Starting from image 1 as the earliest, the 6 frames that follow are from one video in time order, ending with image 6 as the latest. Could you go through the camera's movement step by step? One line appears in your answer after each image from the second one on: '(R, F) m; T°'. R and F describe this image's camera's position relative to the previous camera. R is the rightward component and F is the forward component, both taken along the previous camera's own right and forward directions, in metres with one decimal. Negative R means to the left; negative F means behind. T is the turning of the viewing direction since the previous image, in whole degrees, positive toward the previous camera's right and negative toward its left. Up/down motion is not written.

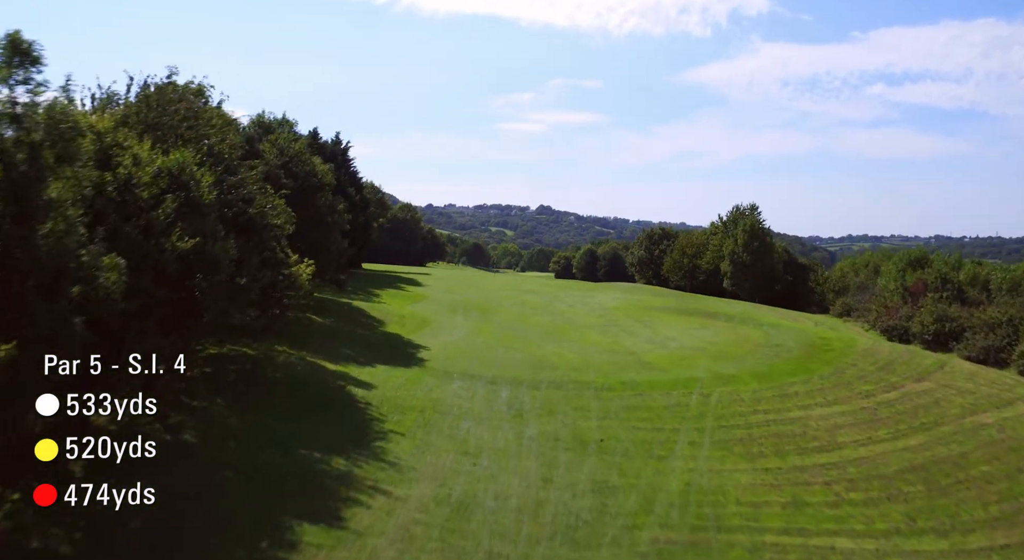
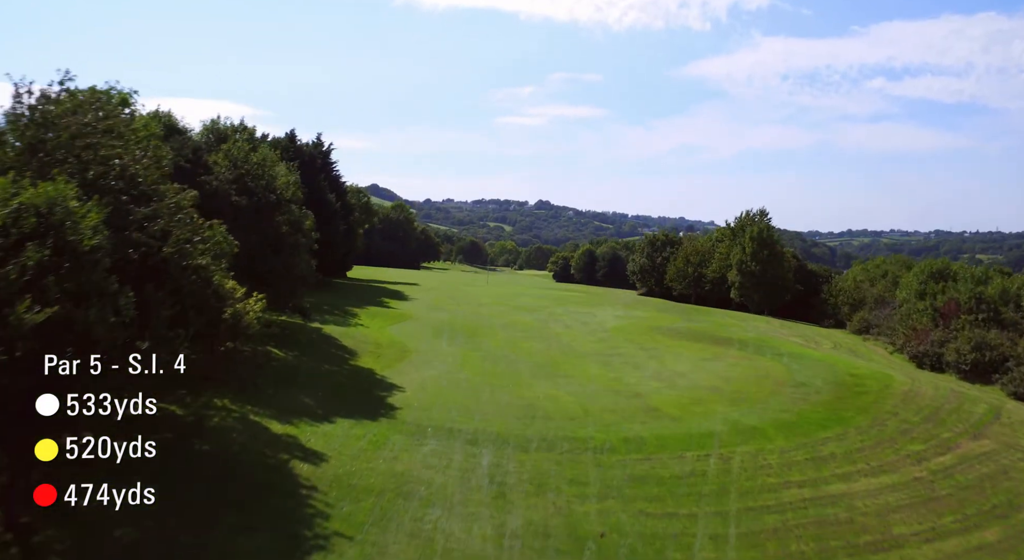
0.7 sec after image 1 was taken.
(+0.4, +3.9) m; 0°
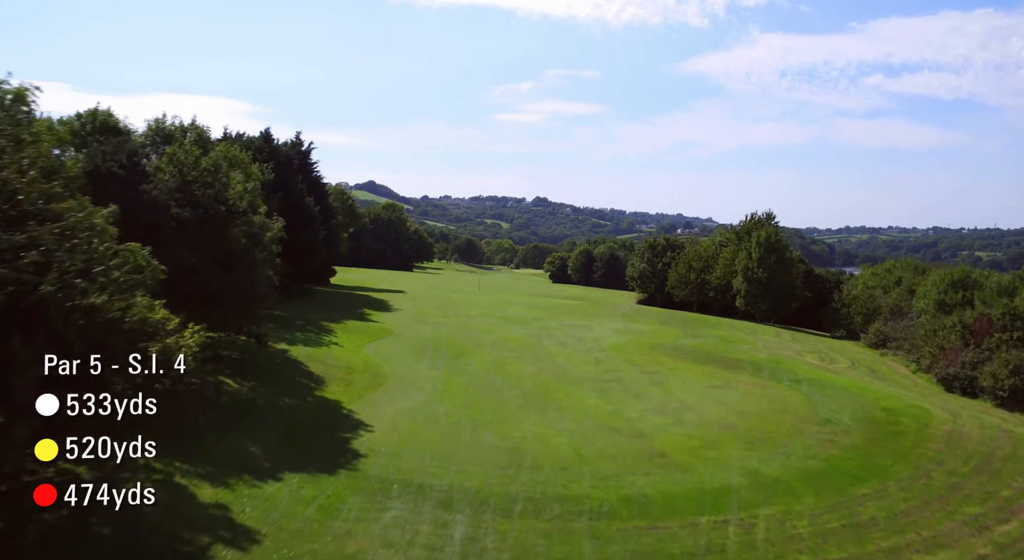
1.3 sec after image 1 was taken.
(+0.4, +3.4) m; 0°
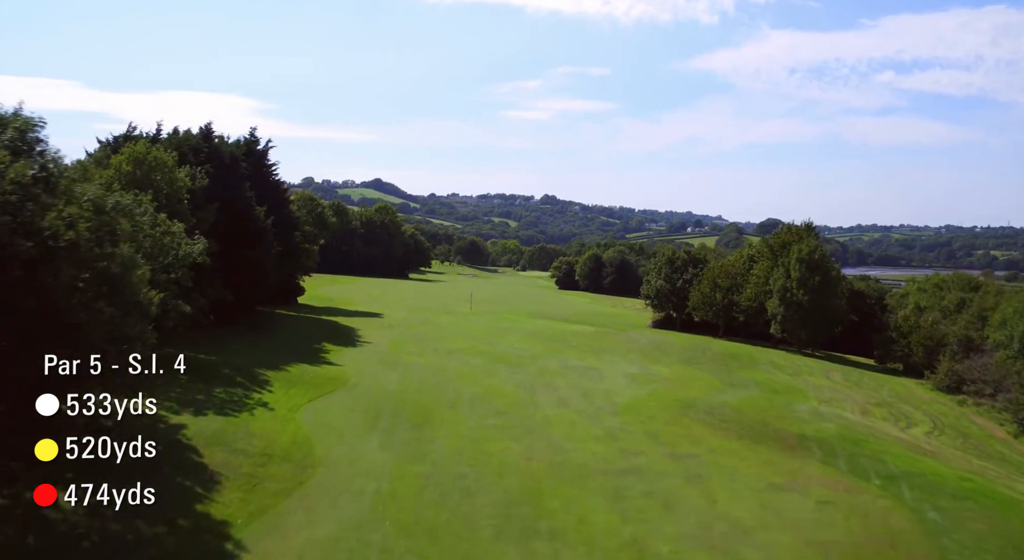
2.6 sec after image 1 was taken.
(+0.8, +8.4) m; -1°
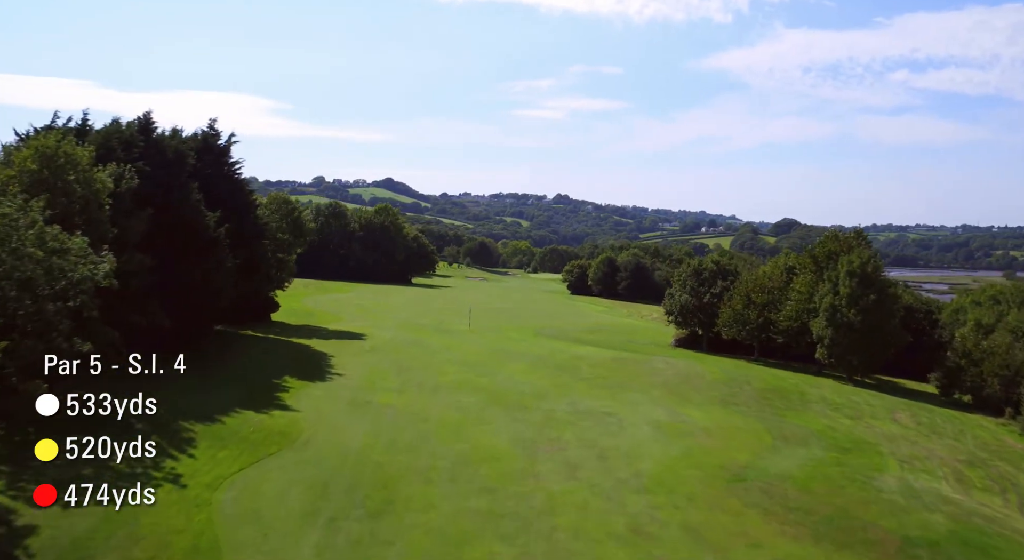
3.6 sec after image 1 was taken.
(+0.5, +6.7) m; -1°
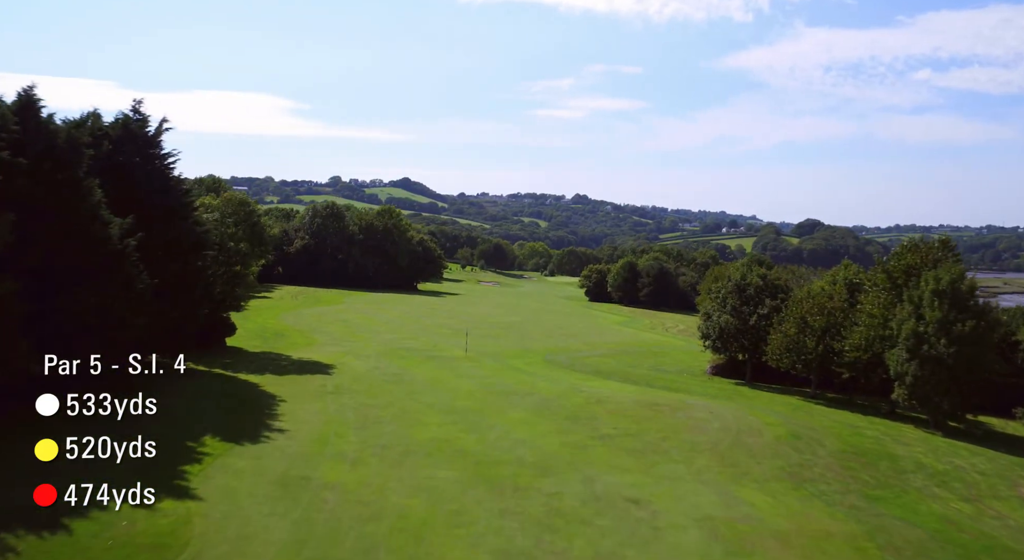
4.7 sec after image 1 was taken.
(+0.7, +8.1) m; -1°
